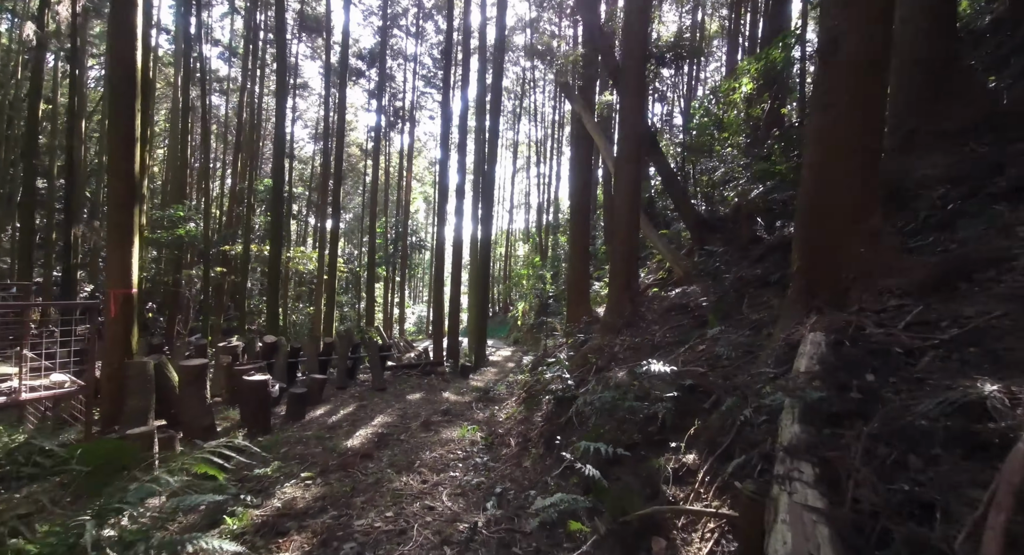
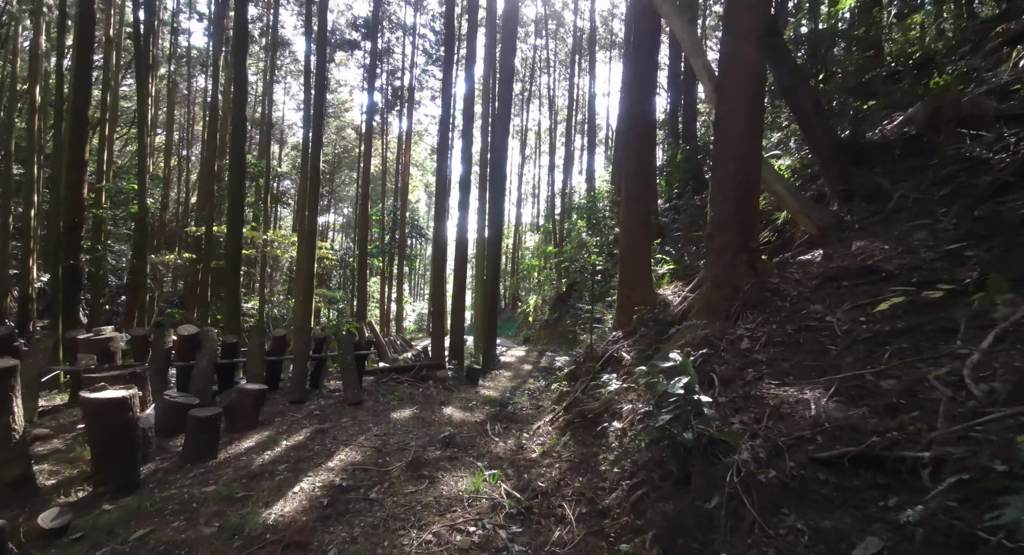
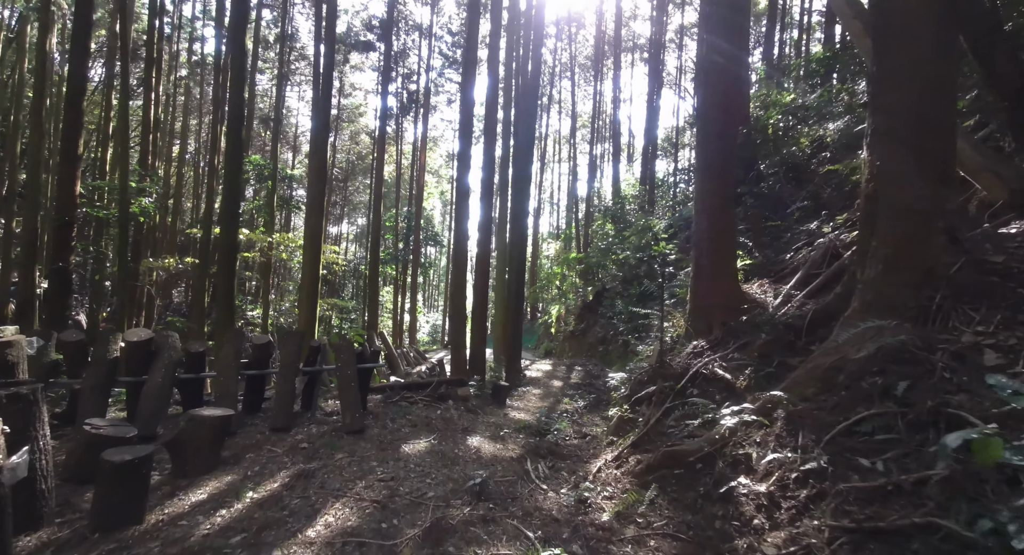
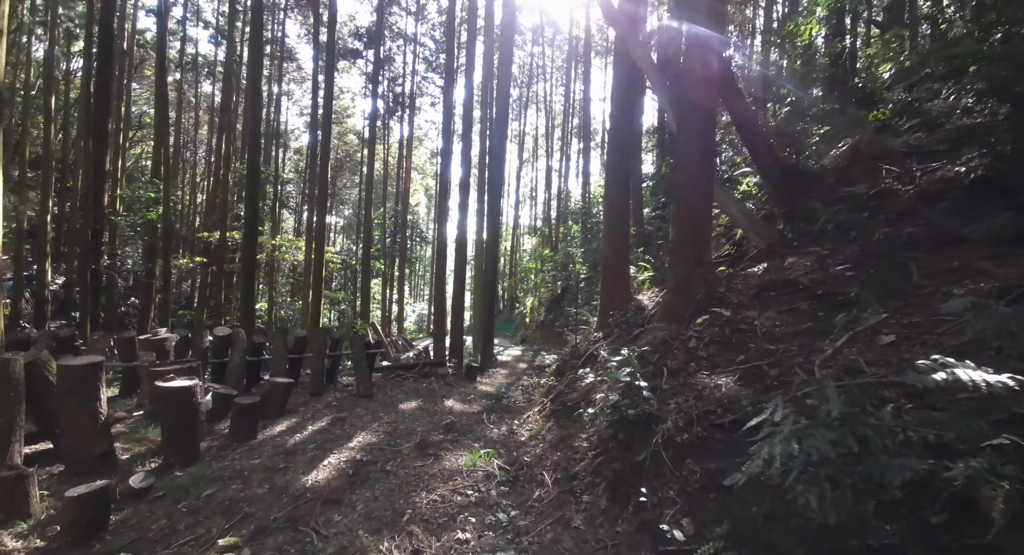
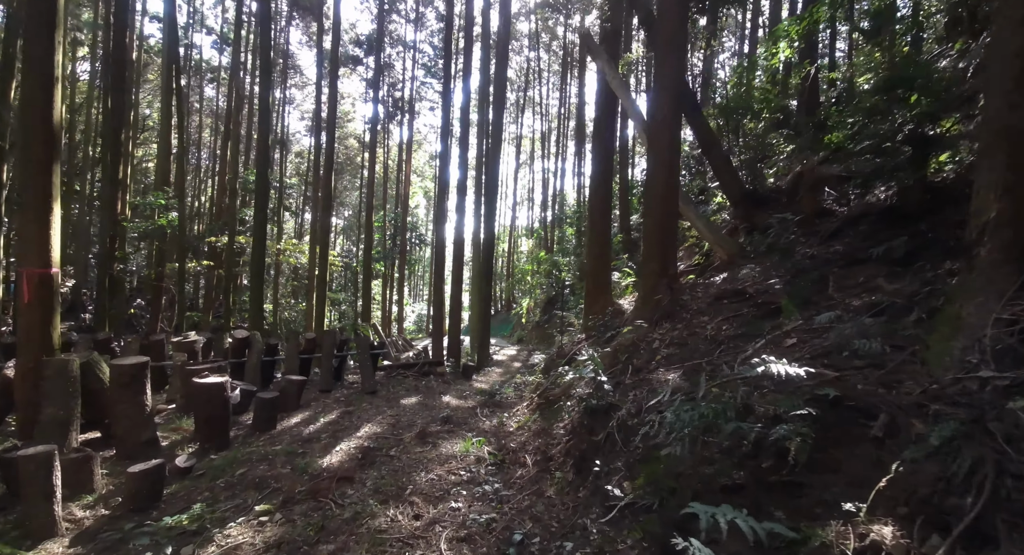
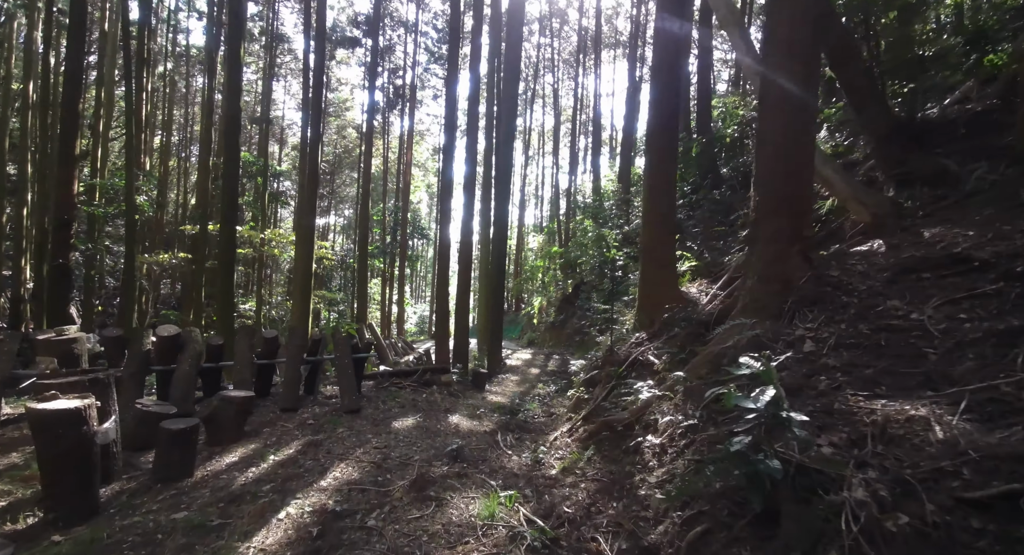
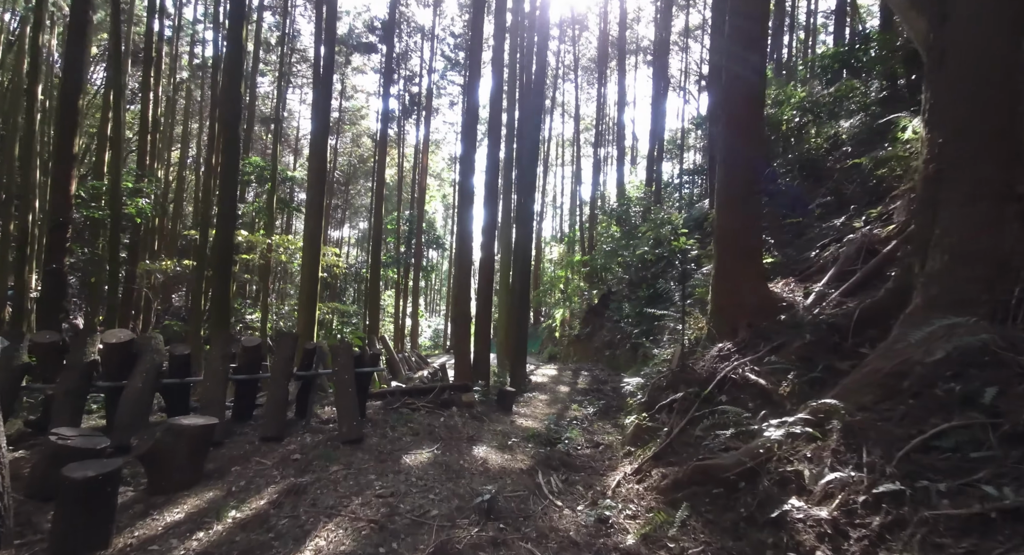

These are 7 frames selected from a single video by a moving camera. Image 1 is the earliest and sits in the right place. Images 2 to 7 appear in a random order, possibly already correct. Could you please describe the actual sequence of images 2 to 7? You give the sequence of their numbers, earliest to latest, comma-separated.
5, 4, 2, 6, 3, 7
